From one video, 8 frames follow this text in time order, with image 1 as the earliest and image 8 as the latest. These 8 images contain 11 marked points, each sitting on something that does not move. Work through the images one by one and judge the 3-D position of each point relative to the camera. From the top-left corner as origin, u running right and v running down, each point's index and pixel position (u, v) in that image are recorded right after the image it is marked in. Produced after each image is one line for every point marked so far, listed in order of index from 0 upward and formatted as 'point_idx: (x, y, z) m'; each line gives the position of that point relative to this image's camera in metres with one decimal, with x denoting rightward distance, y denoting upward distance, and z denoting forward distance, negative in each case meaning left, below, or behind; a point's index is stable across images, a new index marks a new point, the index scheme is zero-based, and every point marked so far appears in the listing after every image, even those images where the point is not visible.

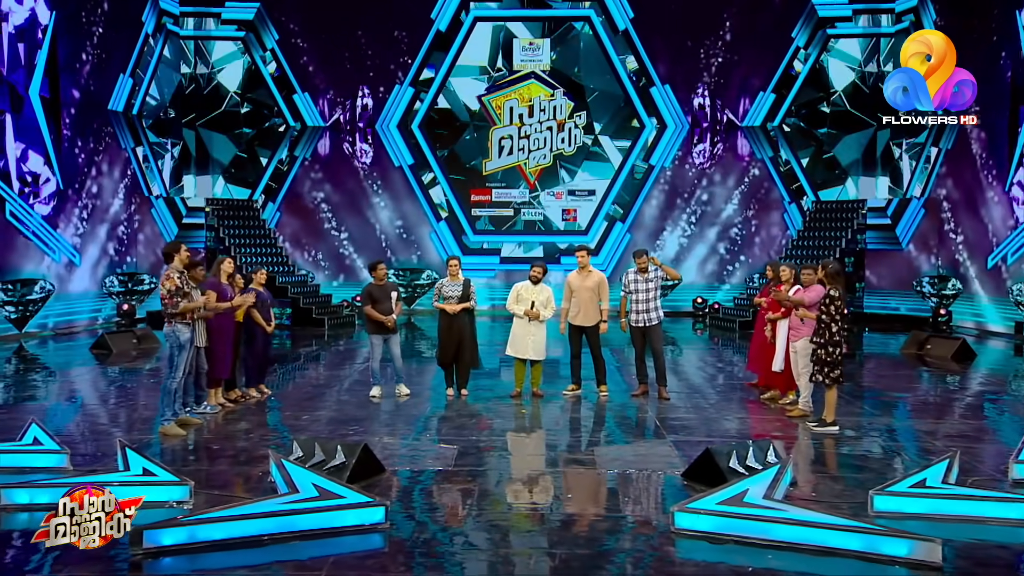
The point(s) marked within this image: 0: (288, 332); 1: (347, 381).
0: (-2.9, -0.6, +12.3) m
1: (-1.7, -1.0, +10.2) m
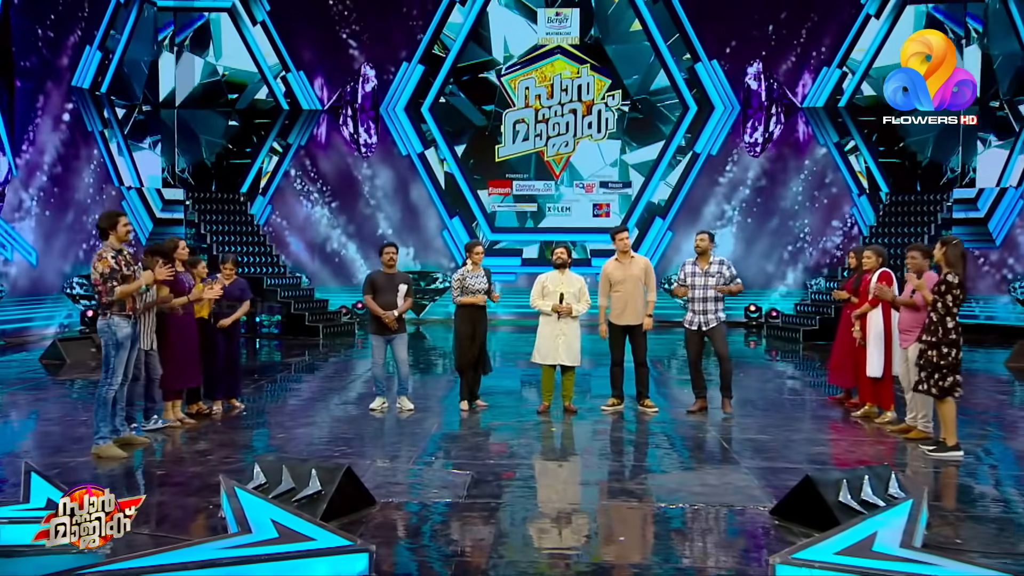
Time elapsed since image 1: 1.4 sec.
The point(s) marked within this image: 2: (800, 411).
0: (-2.6, -0.6, +10.7) m
1: (-1.5, -0.9, +8.6) m
2: (+2.3, -1.0, +7.7) m
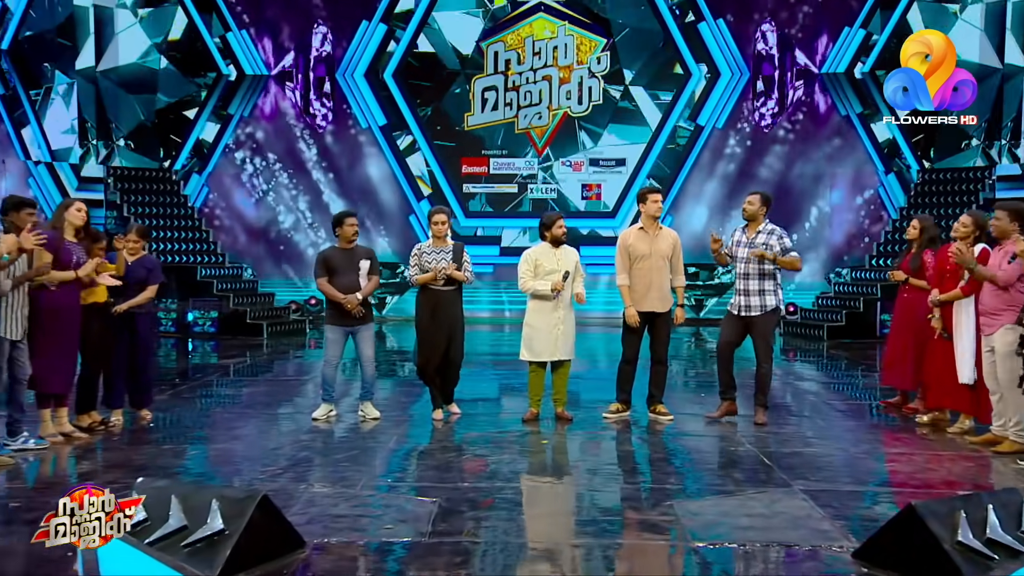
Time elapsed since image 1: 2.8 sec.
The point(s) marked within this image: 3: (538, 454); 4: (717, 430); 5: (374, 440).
0: (-2.8, -0.5, +9.1) m
1: (-1.6, -0.8, +7.1) m
2: (+2.2, -0.9, +6.3) m
3: (+0.2, -1.0, +5.6) m
4: (+1.3, -0.9, +6.0) m
5: (-0.9, -0.9, +5.9) m
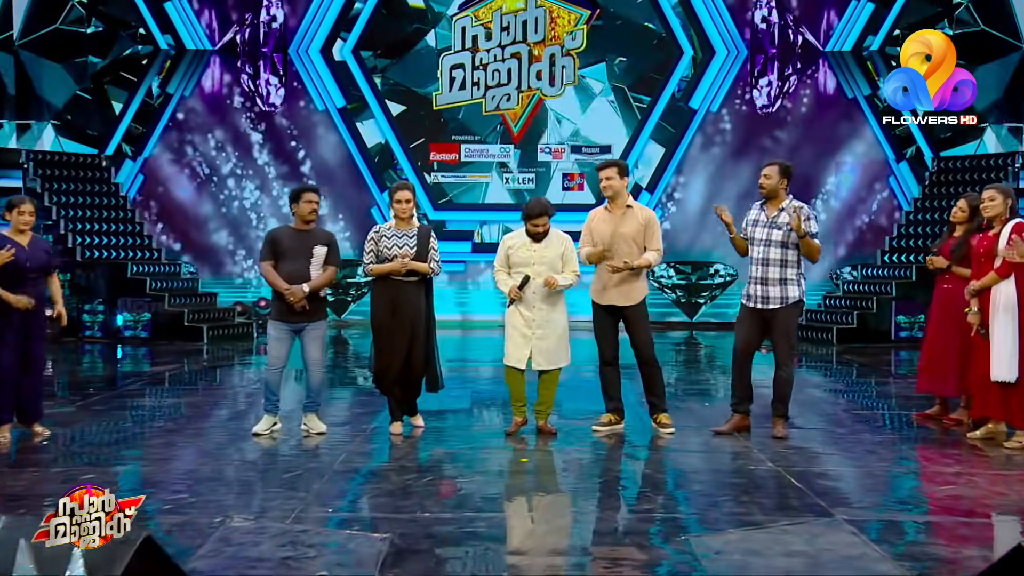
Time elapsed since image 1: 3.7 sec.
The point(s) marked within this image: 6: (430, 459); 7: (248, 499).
0: (-3.1, -0.5, +8.1) m
1: (-1.8, -0.8, +6.0) m
2: (+2.0, -0.8, +5.4) m
3: (0.0, -0.9, +4.6) m
4: (+1.1, -0.8, +5.1) m
5: (-1.0, -0.9, +4.9) m
6: (-0.4, -0.9, +4.9) m
7: (-1.1, -0.9, +4.2) m
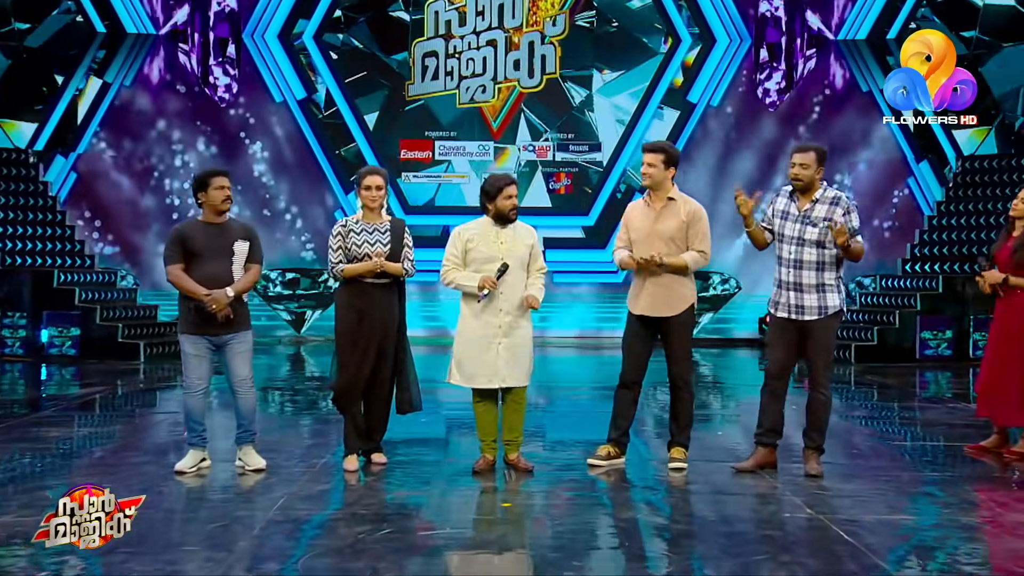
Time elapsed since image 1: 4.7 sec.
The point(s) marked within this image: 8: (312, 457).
0: (-3.2, -0.6, +7.1) m
1: (-1.9, -0.8, +5.1) m
2: (+1.9, -0.9, +4.5) m
3: (-0.1, -0.9, +3.7) m
4: (+1.0, -0.9, +4.2) m
5: (-1.1, -0.9, +4.0) m
6: (-0.5, -0.9, +4.0) m
7: (-1.2, -0.9, +3.3) m
8: (-1.0, -0.9, +4.9) m
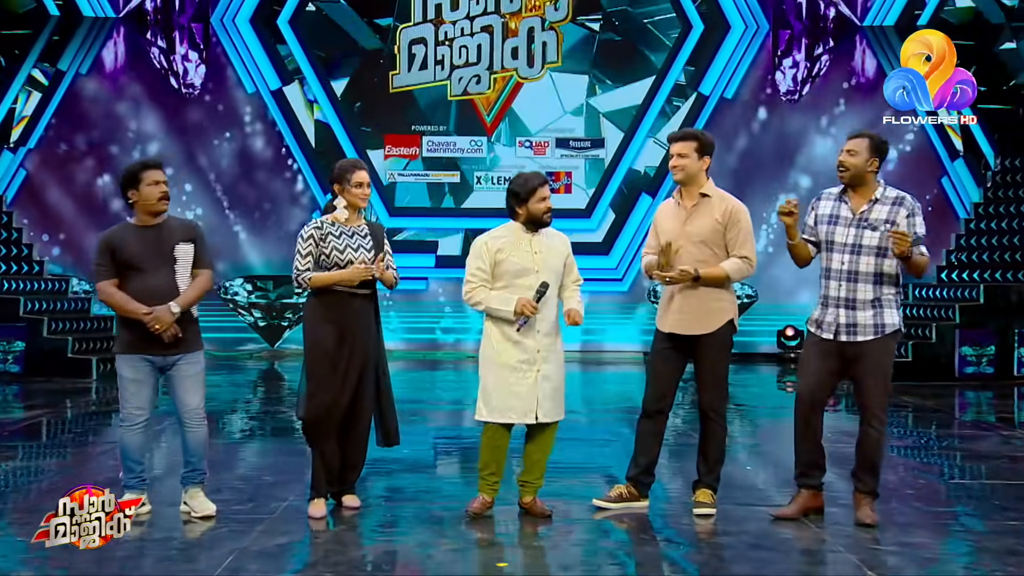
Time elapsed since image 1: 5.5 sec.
0: (-3.2, -0.7, +6.4) m
1: (-1.9, -0.9, +4.4) m
2: (+1.9, -0.9, +3.9) m
3: (-0.1, -1.0, +3.0) m
4: (+1.0, -0.9, +3.6) m
5: (-1.1, -1.0, +3.3) m
6: (-0.5, -1.0, +3.3) m
7: (-1.2, -1.0, +2.6) m
8: (-1.0, -0.9, +4.2) m
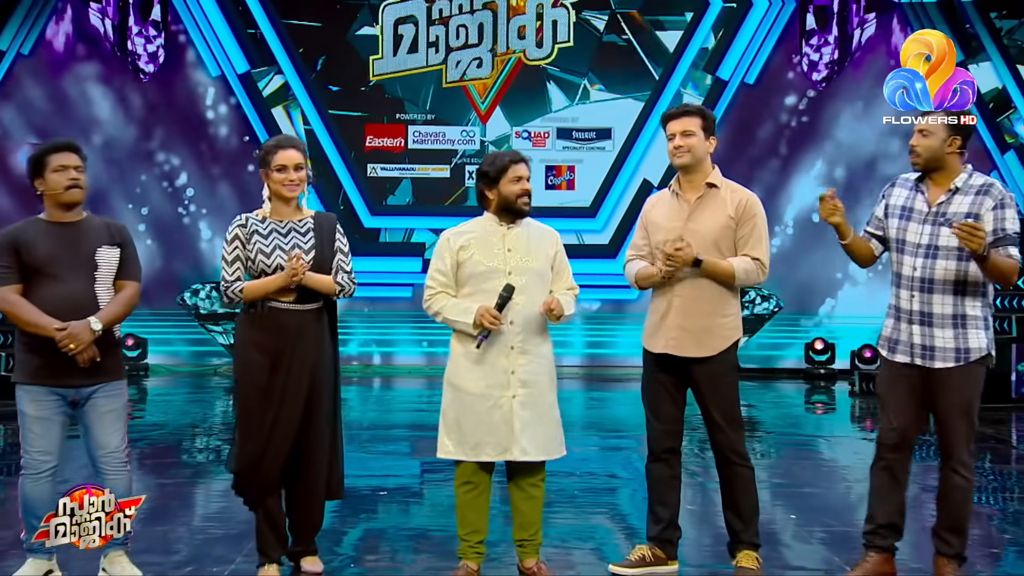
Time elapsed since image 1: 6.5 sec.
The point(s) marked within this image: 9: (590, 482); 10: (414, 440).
0: (-3.3, -0.7, +5.7) m
1: (-2.0, -0.9, +3.6) m
2: (+1.9, -1.0, +3.1) m
3: (-0.1, -1.0, +2.3) m
4: (+1.0, -1.0, +2.8) m
5: (-1.1, -1.0, +2.6) m
6: (-0.5, -1.0, +2.6) m
7: (-1.2, -1.0, +1.8) m
8: (-1.0, -1.0, +3.4) m
9: (+0.4, -0.9, +4.6) m
10: (-0.6, -0.9, +5.6) m
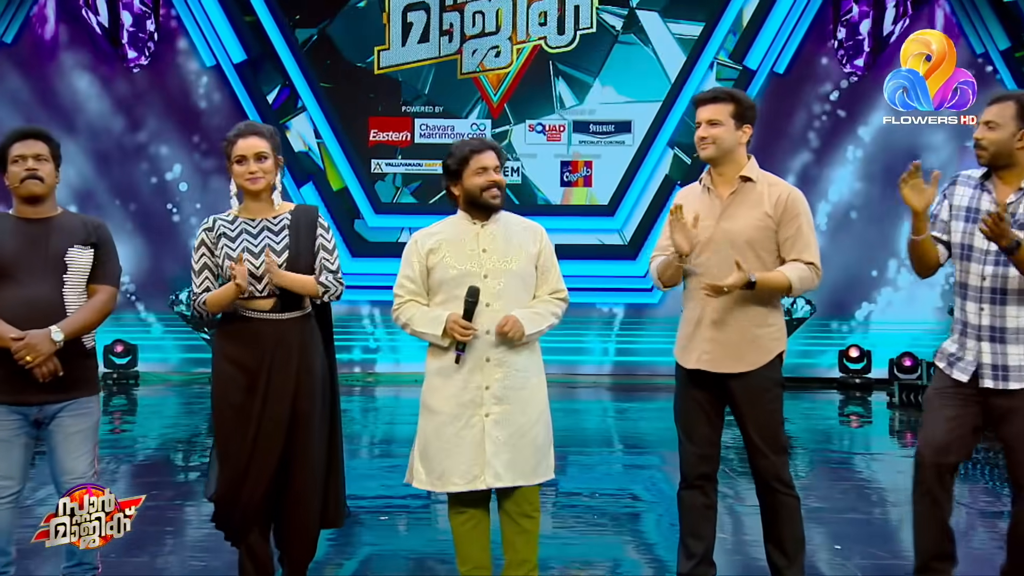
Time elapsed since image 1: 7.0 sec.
0: (-3.2, -0.7, +5.3) m
1: (-1.9, -1.0, +3.3) m
2: (+2.0, -1.0, +2.7) m
3: (0.0, -1.0, +1.9) m
4: (+1.1, -1.0, +2.4) m
5: (-1.1, -1.0, +2.2) m
6: (-0.5, -1.0, +2.2) m
7: (-1.2, -1.0, +1.5) m
8: (-1.0, -1.0, +3.0) m
9: (+0.4, -0.9, +4.2) m
10: (-0.5, -0.9, +5.3) m
